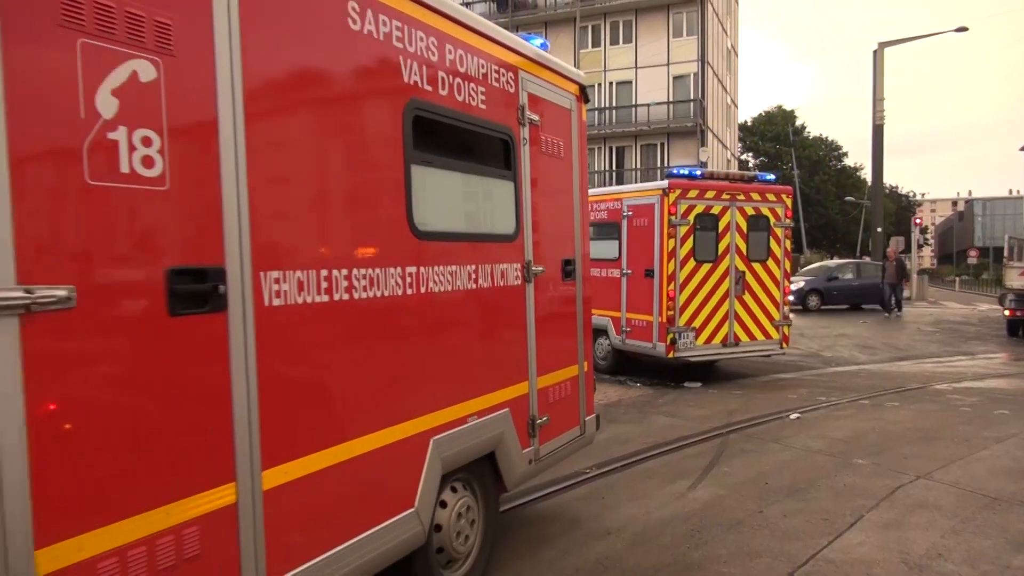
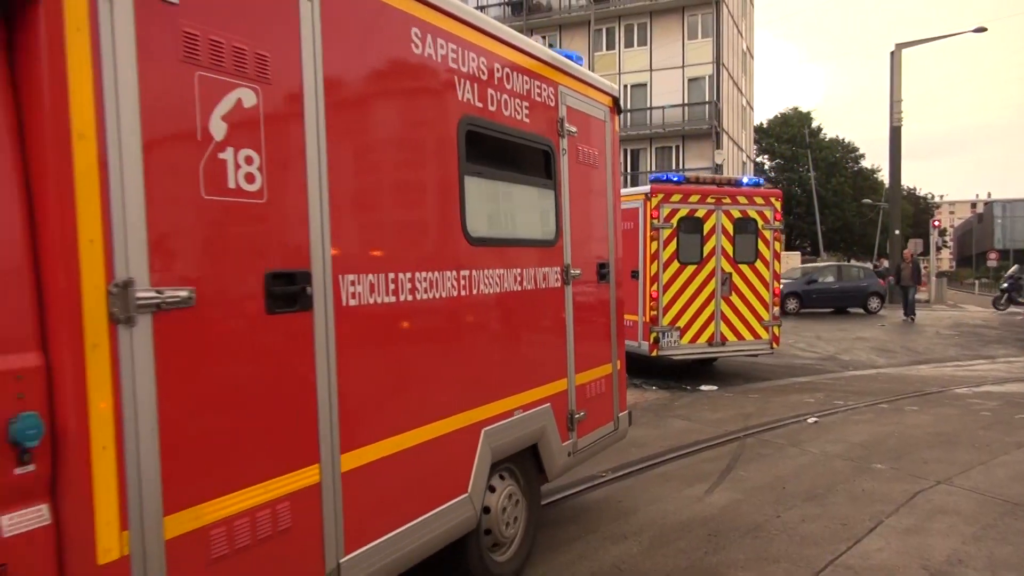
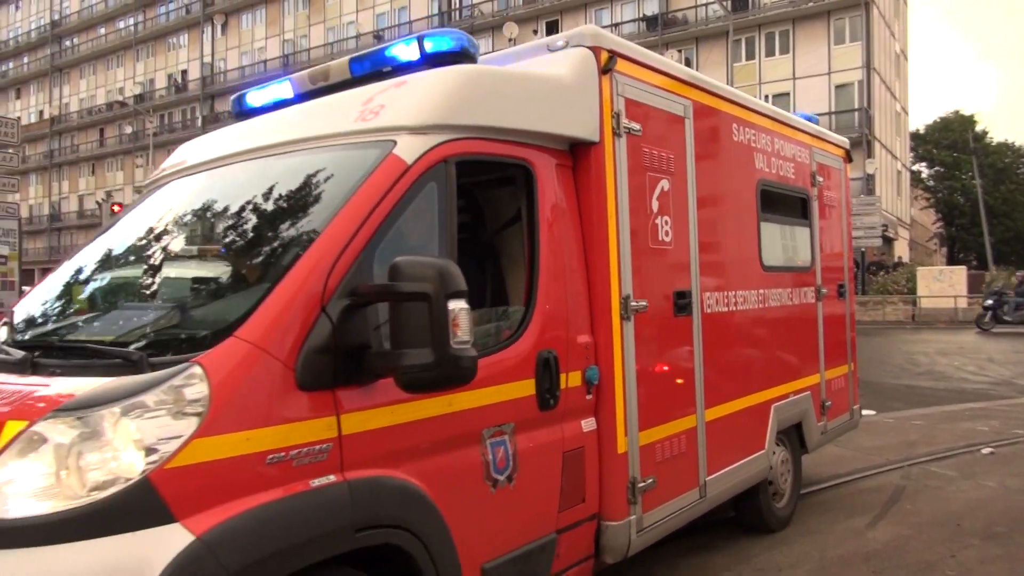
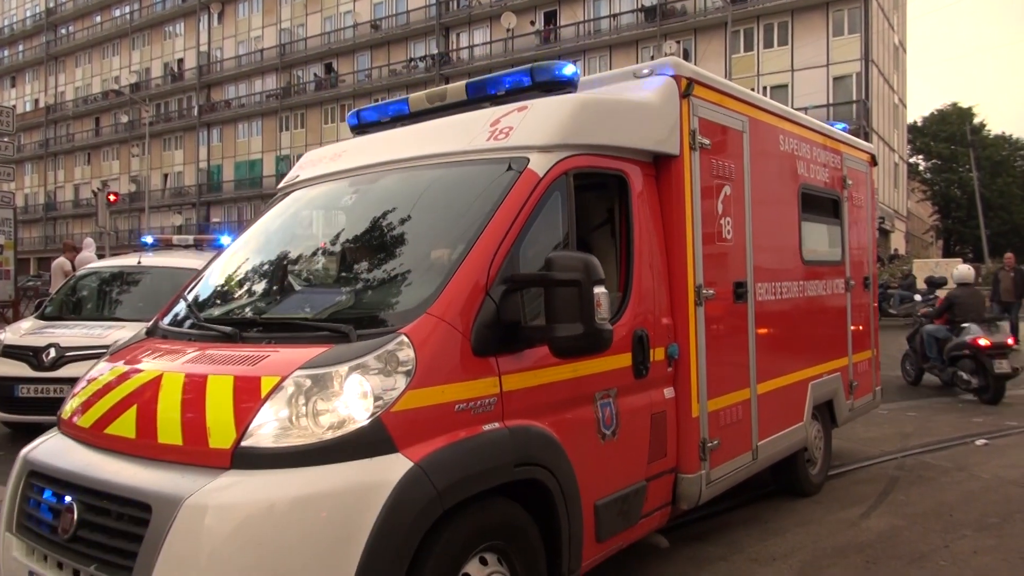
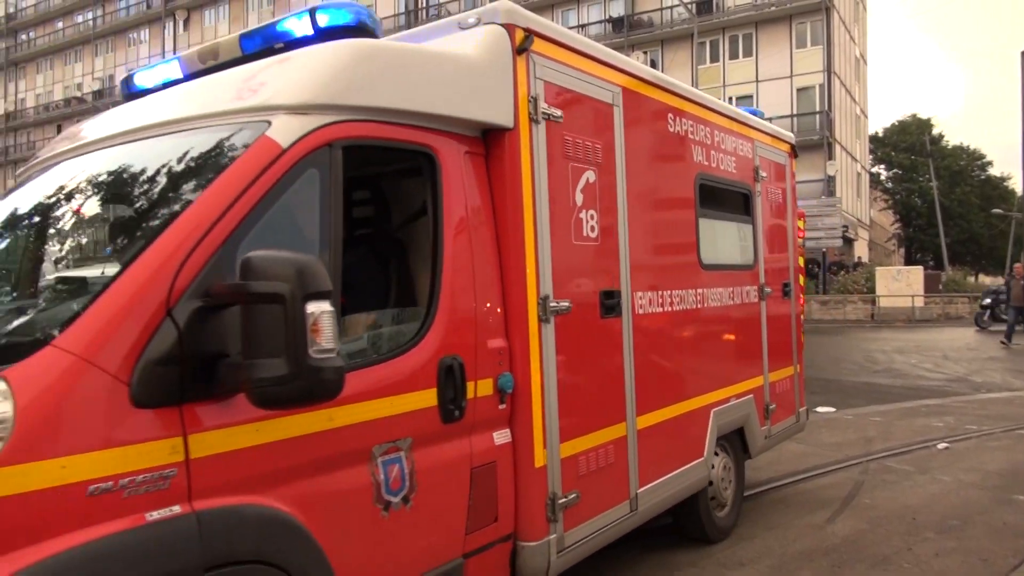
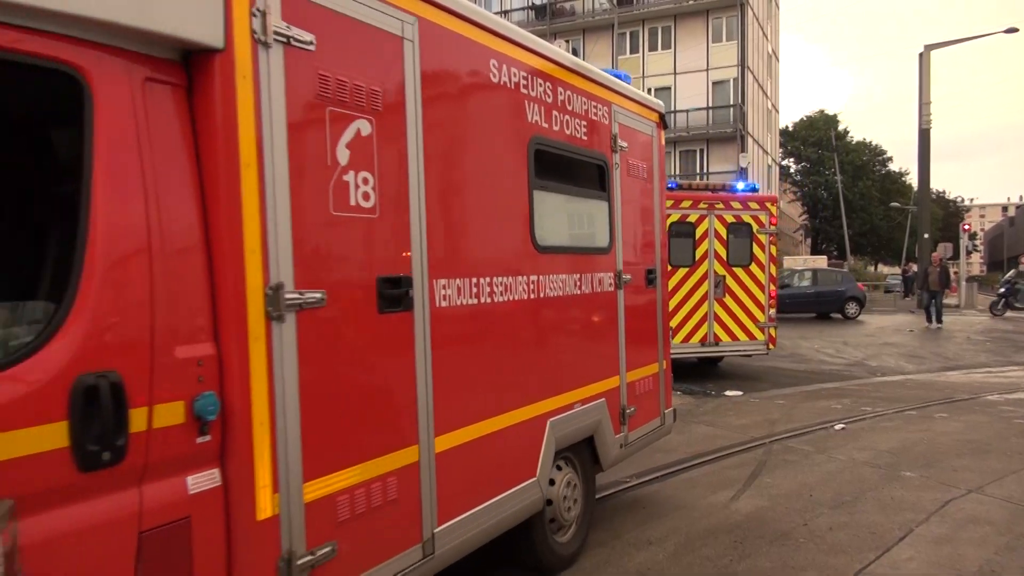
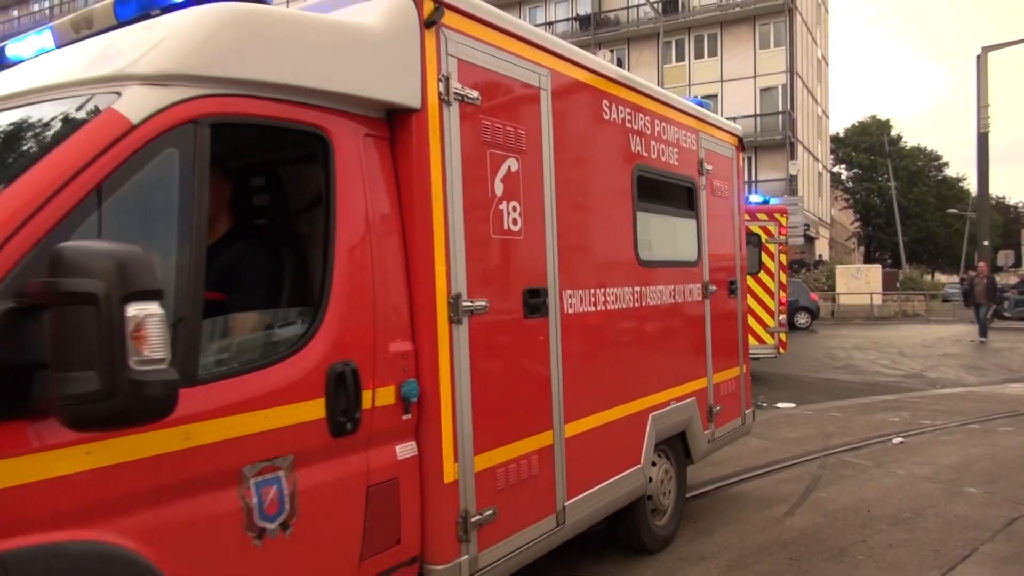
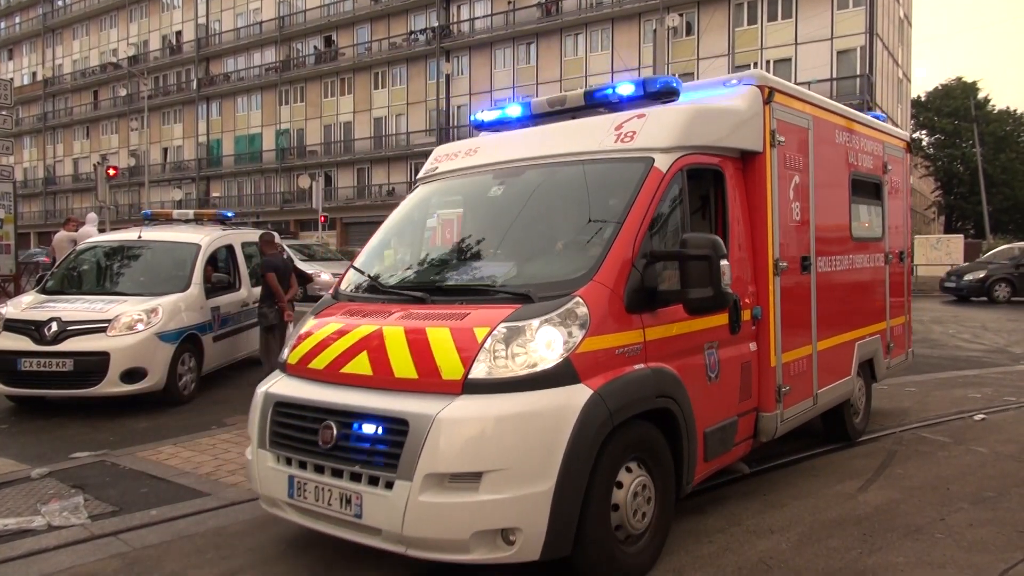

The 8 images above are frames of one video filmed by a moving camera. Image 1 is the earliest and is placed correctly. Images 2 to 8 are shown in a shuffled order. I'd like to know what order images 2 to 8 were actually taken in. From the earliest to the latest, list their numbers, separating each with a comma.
2, 6, 7, 5, 3, 4, 8
